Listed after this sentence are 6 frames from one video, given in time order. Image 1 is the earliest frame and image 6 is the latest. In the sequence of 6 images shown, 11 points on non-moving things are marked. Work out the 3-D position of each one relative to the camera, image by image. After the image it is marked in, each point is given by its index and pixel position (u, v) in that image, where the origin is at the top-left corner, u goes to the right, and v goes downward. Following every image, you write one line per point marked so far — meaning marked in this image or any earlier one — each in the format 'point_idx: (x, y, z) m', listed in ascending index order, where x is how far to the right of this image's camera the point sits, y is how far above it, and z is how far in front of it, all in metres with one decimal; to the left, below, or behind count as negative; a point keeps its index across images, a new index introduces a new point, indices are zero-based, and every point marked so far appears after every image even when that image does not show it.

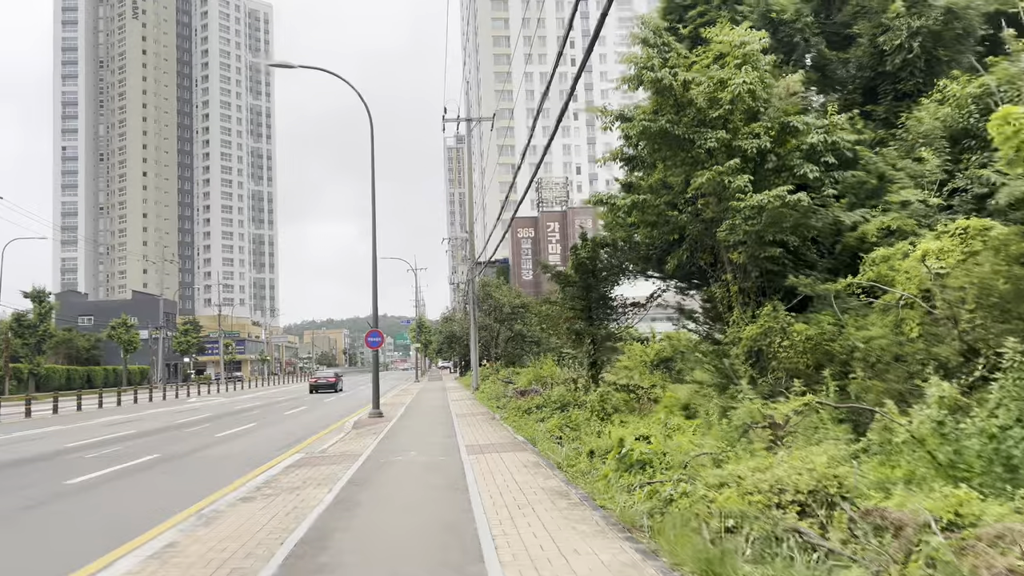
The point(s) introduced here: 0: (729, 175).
0: (+3.0, +1.5, +11.0) m
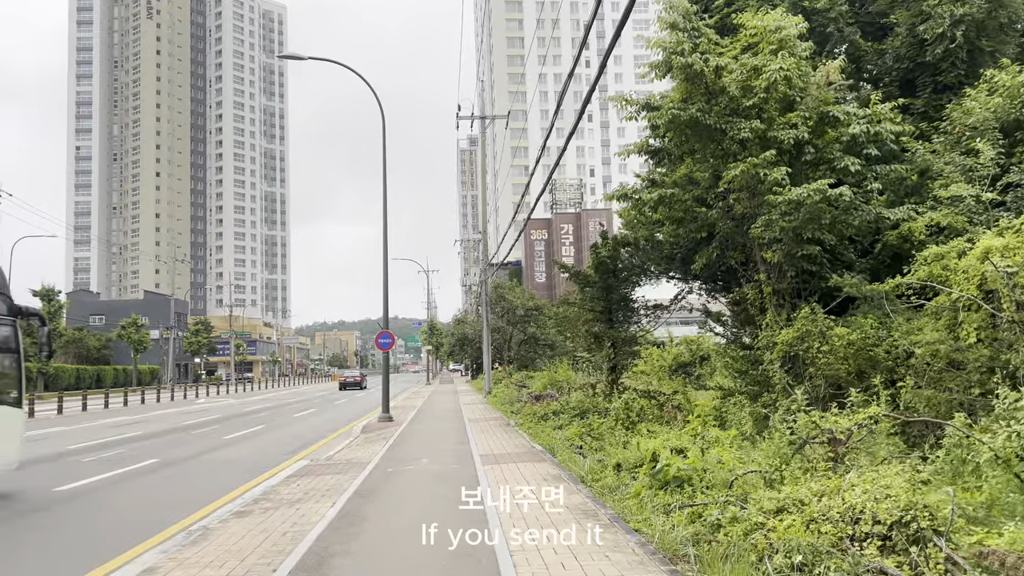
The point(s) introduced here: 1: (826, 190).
0: (+3.2, +1.5, +10.2) m
1: (+3.8, +1.2, +9.7) m
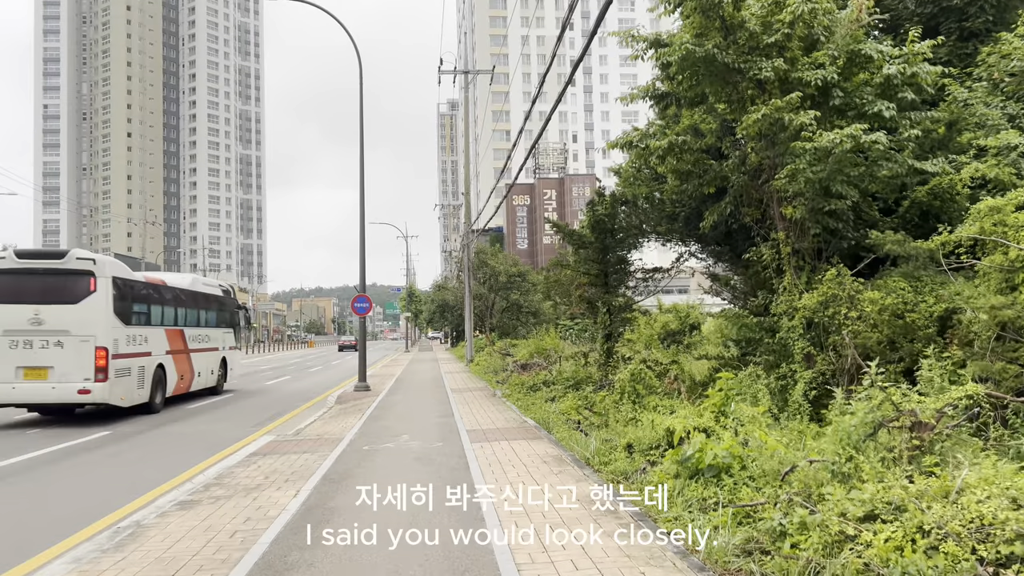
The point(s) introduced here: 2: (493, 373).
0: (+3.1, +2.0, +9.1) m
1: (+3.7, +1.6, +8.6) m
2: (-0.5, -2.1, +20.0) m
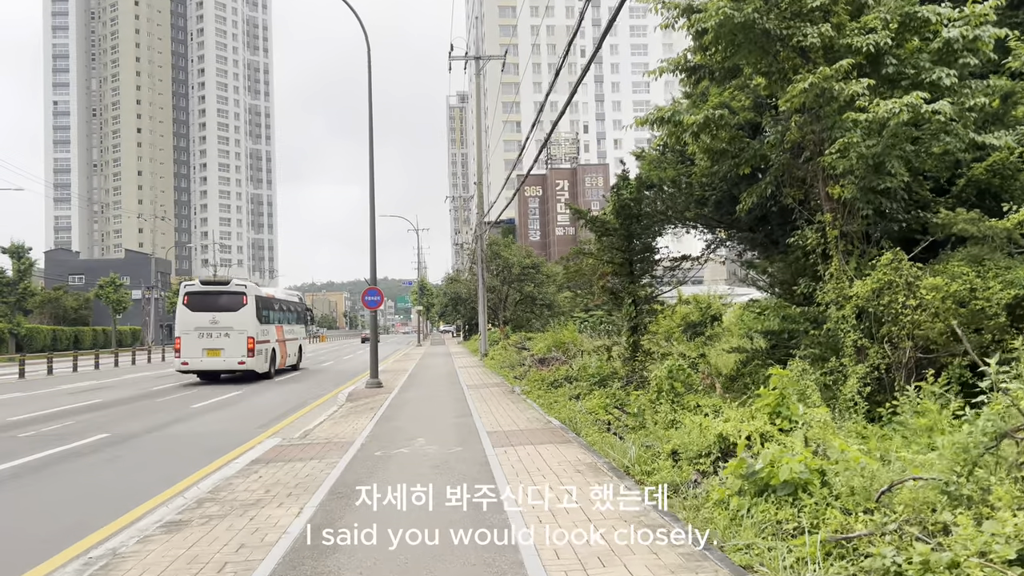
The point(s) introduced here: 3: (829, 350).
0: (+3.4, +2.1, +8.3) m
1: (+3.9, +1.8, +7.8) m
2: (-0.1, -1.9, +19.3) m
3: (+3.5, -0.7, +9.0) m
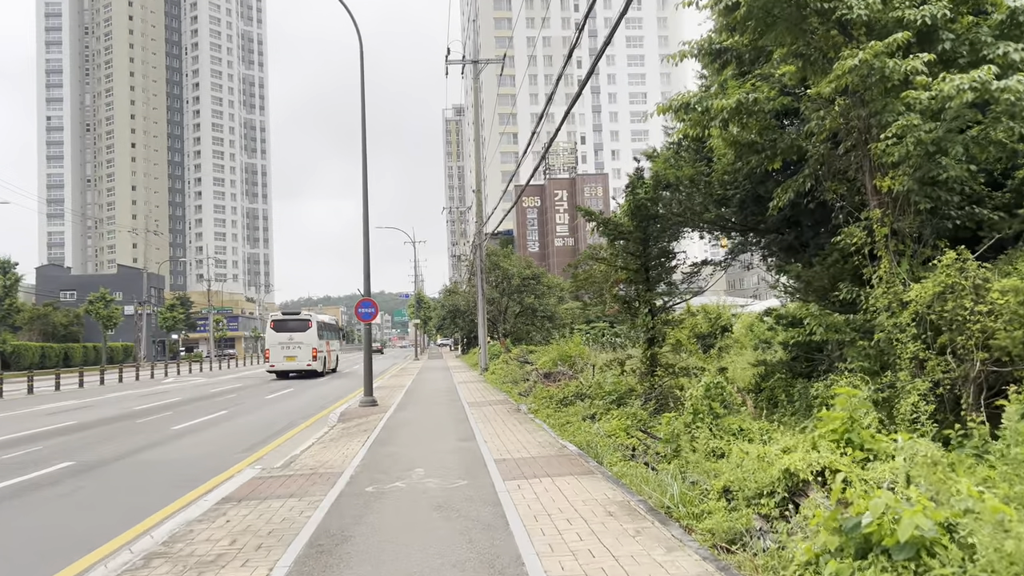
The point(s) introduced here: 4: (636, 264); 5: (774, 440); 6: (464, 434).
0: (+3.4, +2.1, +7.3) m
1: (+4.0, +1.7, +6.8) m
2: (0.0, -2.1, +18.2) m
3: (+3.6, -0.7, +7.9) m
4: (+1.8, +0.3, +11.8) m
5: (+1.9, -1.1, +5.8) m
6: (-0.6, -1.8, +10.0) m
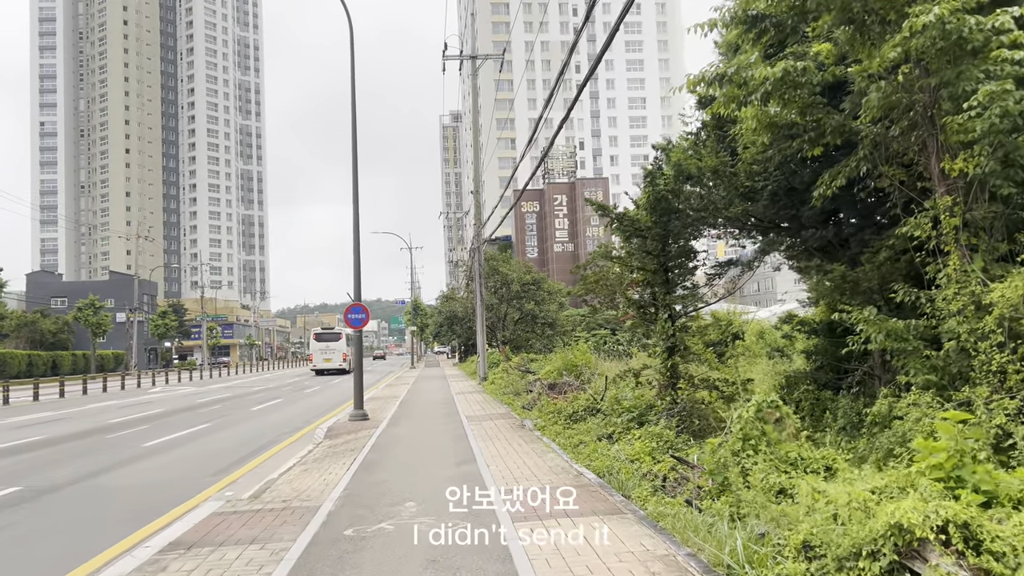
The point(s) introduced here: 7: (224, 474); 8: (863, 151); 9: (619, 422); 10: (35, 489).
0: (+3.5, +2.1, +6.2) m
1: (+4.1, +1.8, +5.6) m
2: (0.0, -2.2, +17.0) m
3: (+3.7, -0.7, +6.8) m
4: (+1.9, +0.3, +10.7) m
5: (+2.0, -1.1, +4.6) m
6: (-0.5, -1.8, +8.8) m
7: (-3.5, -2.2, +9.7) m
8: (+3.3, +1.3, +7.7) m
9: (+1.2, -1.6, +9.5) m
10: (-5.4, -2.3, +9.1) m
